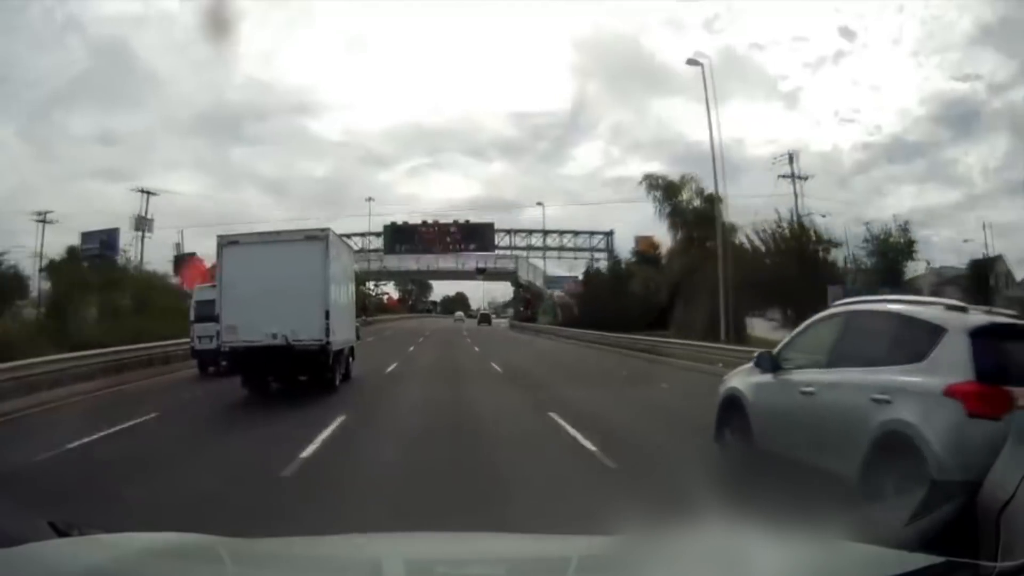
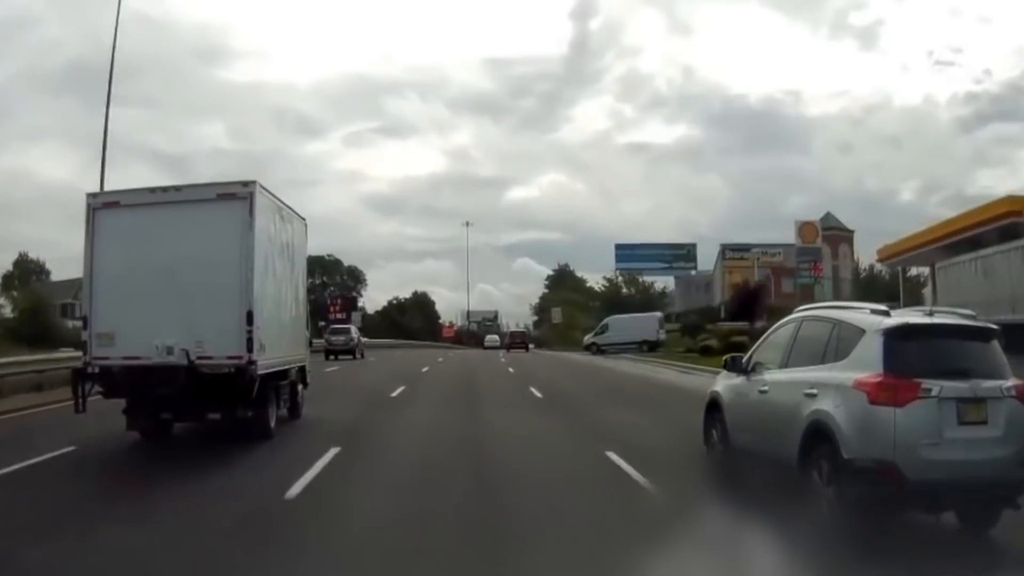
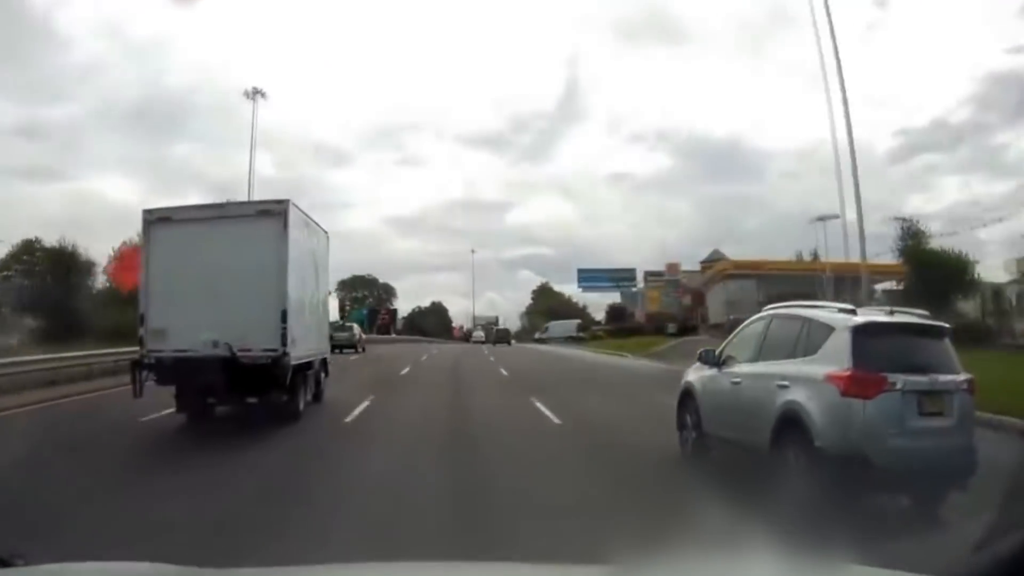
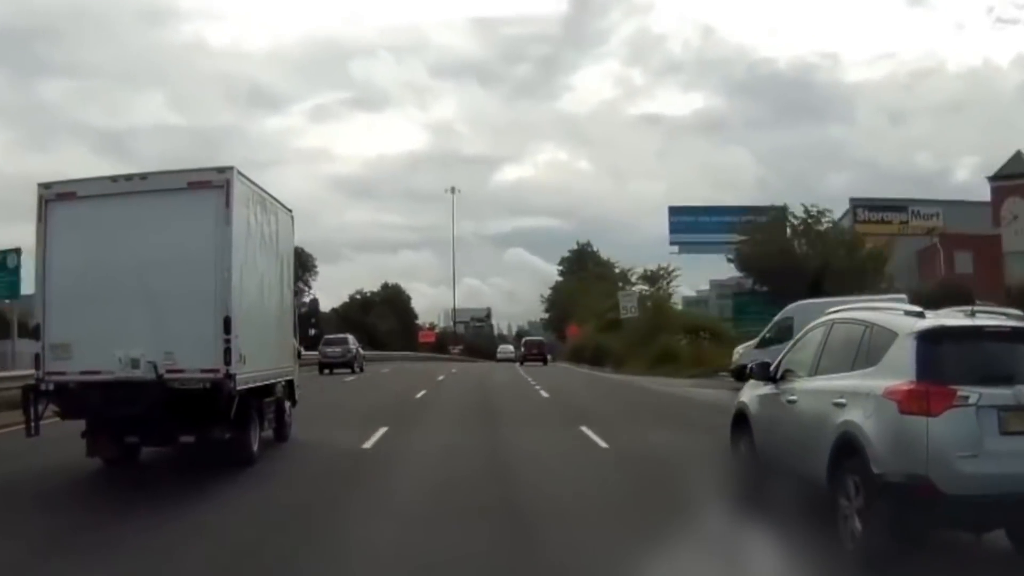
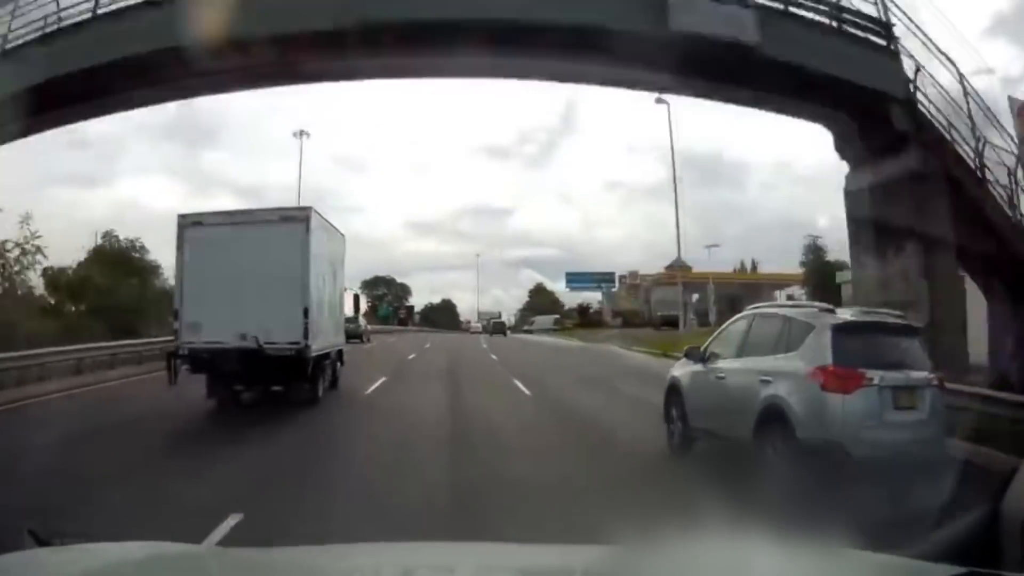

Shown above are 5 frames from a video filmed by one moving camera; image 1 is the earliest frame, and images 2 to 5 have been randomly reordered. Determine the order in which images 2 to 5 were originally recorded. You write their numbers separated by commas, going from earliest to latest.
5, 3, 2, 4
